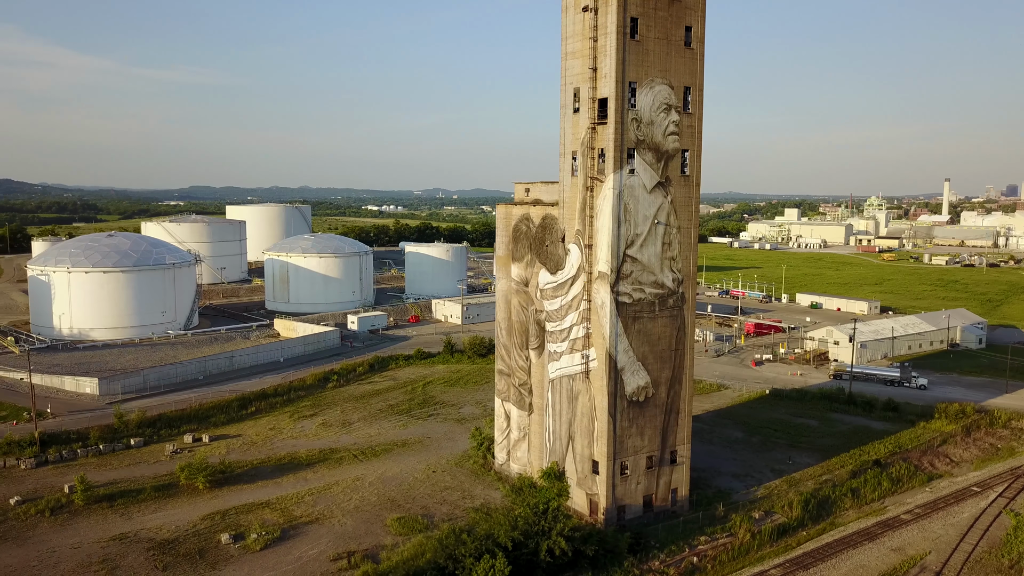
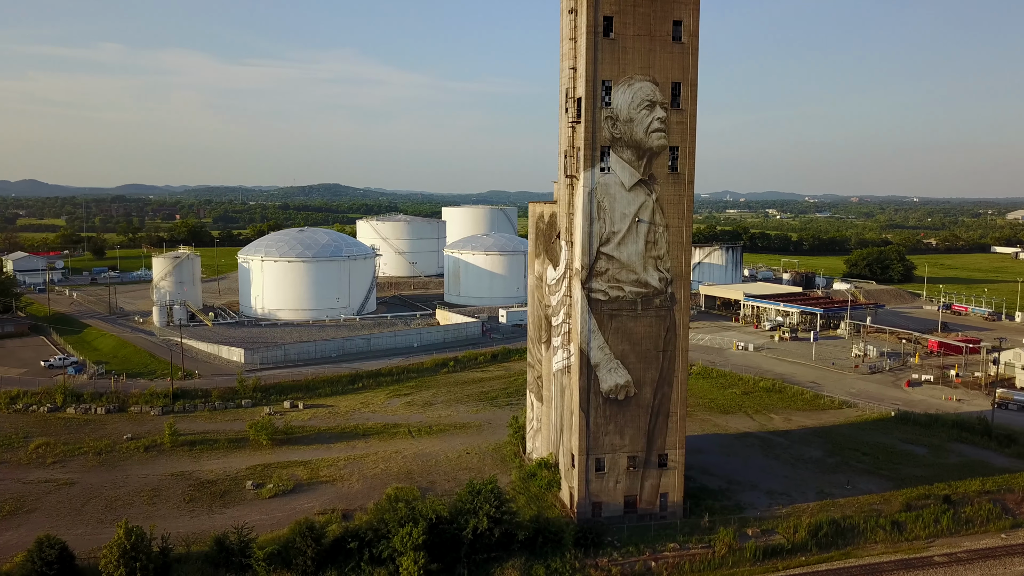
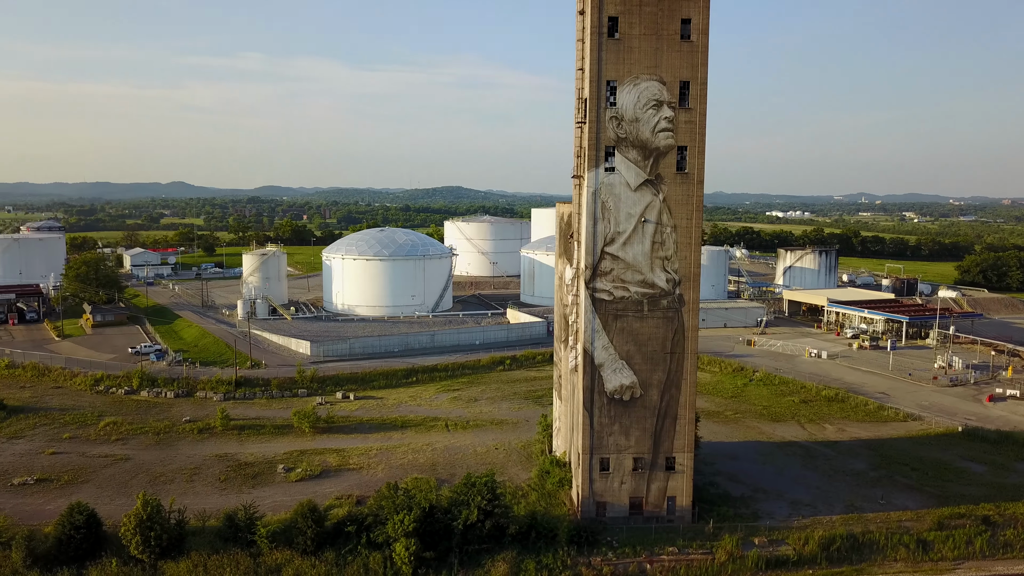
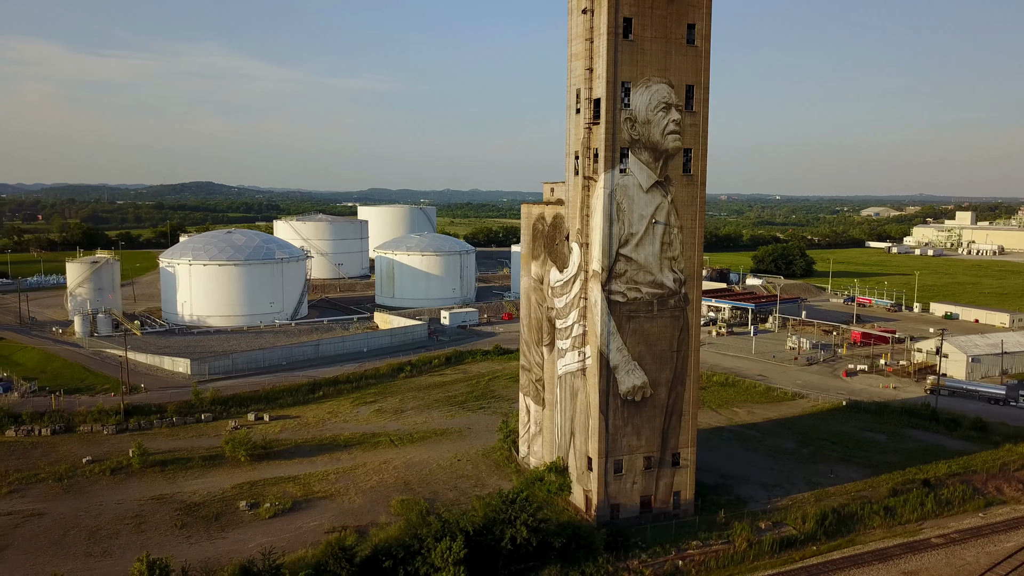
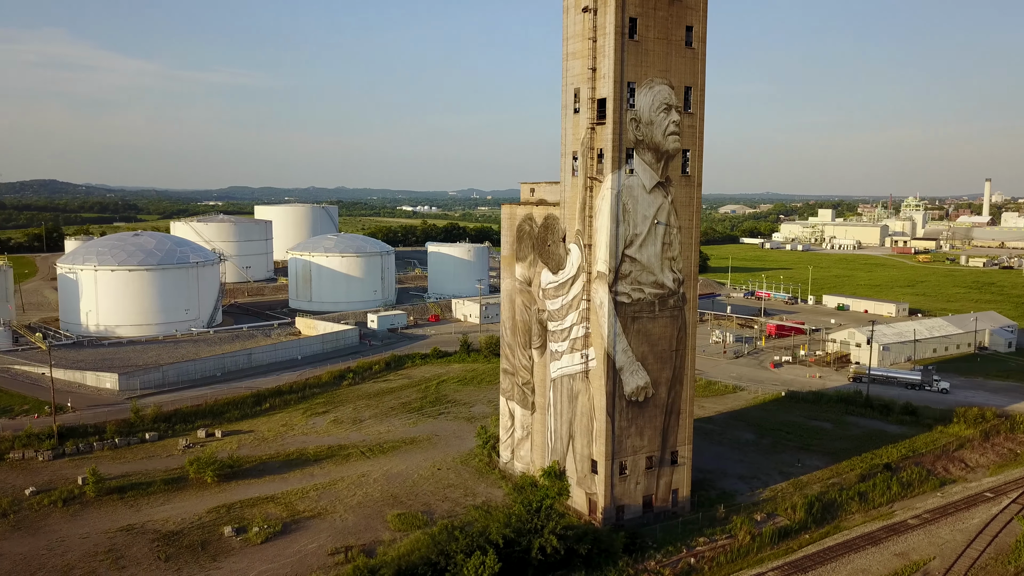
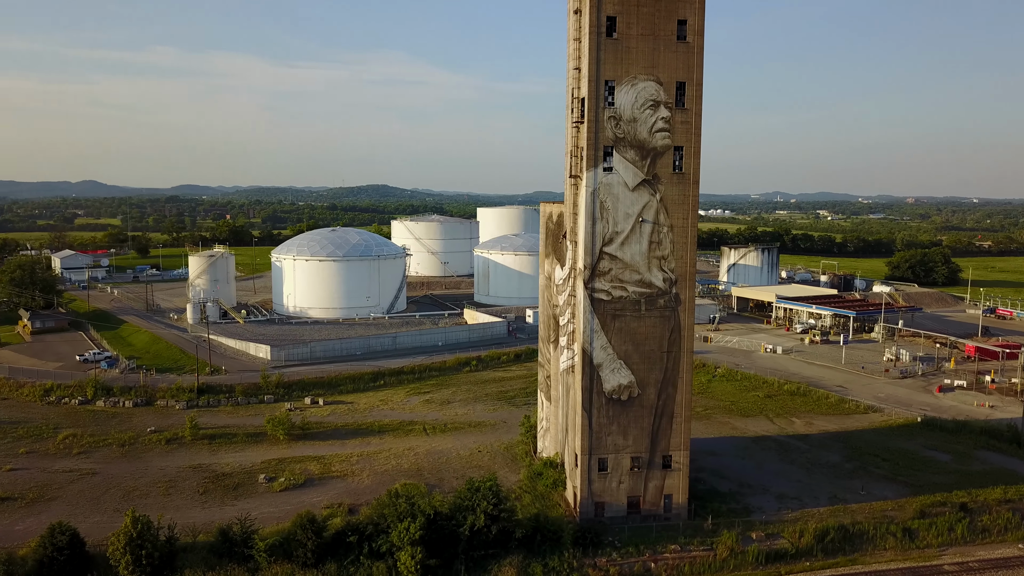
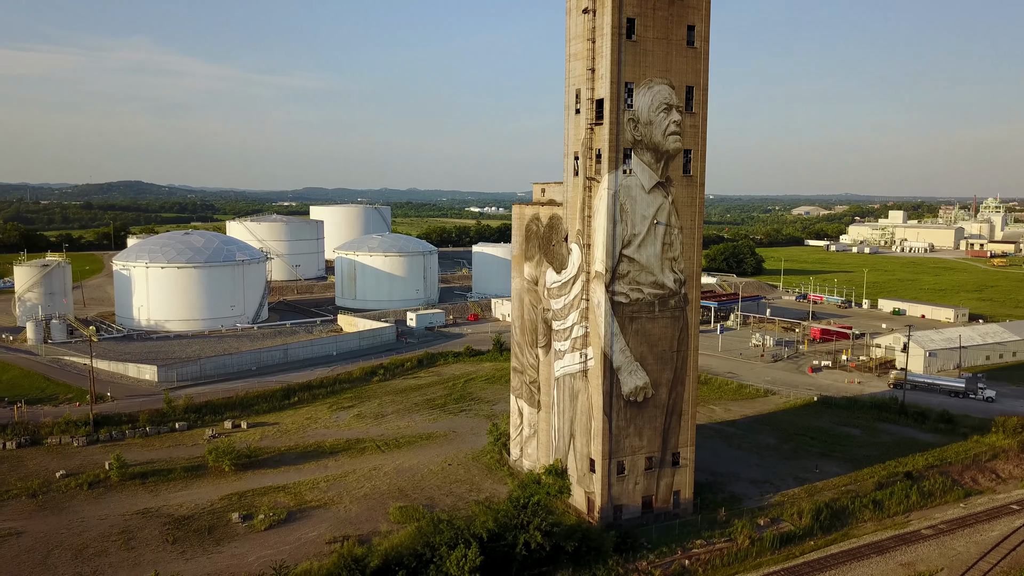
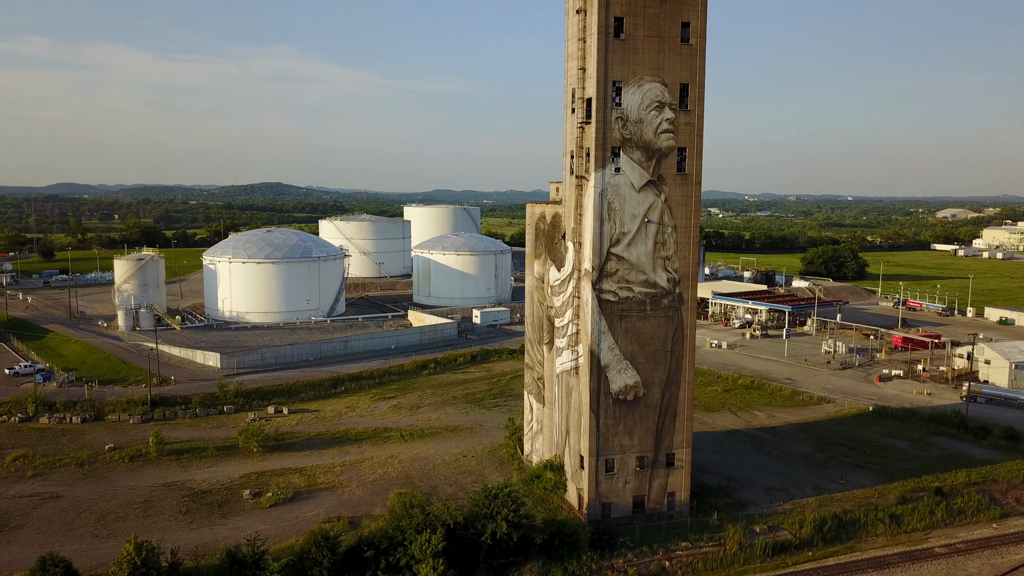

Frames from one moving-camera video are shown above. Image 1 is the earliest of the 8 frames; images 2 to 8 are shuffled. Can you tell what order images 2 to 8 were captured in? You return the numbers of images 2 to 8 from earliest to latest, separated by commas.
5, 7, 4, 8, 2, 6, 3
